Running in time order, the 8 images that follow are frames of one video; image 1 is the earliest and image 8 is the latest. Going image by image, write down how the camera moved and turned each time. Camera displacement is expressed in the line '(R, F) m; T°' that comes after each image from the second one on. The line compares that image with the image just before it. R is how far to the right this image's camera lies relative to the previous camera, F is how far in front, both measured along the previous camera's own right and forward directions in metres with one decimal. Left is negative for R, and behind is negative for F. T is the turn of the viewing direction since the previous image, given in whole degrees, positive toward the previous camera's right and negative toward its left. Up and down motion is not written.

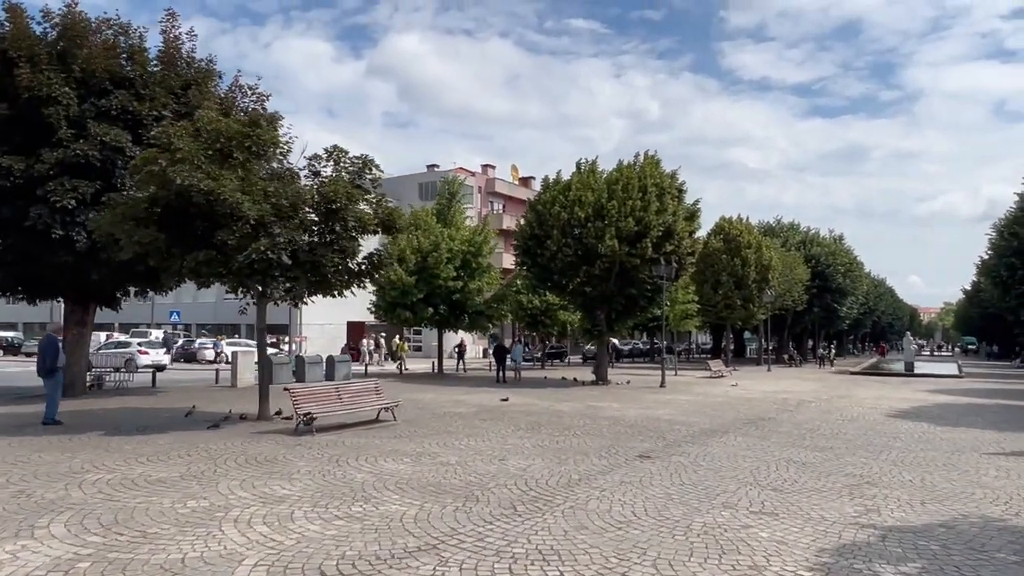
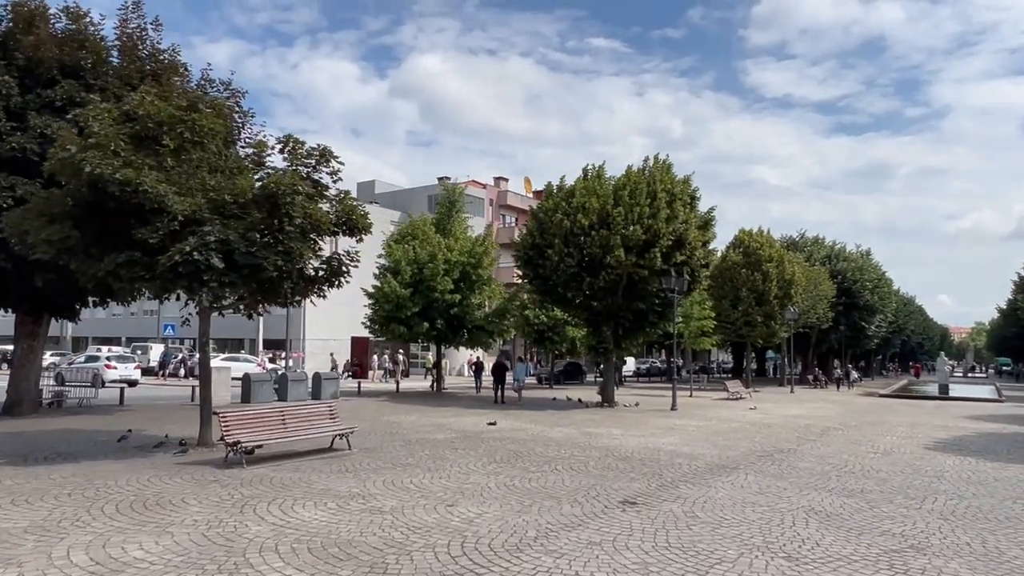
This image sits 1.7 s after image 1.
(+0.9, +2.0) m; -2°
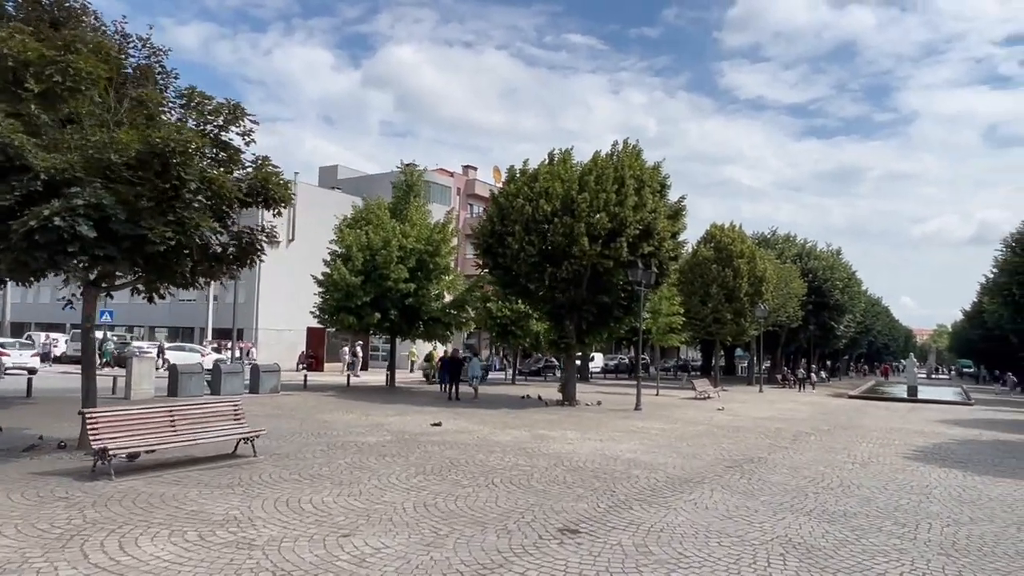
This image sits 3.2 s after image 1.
(+0.6, +1.7) m; +2°
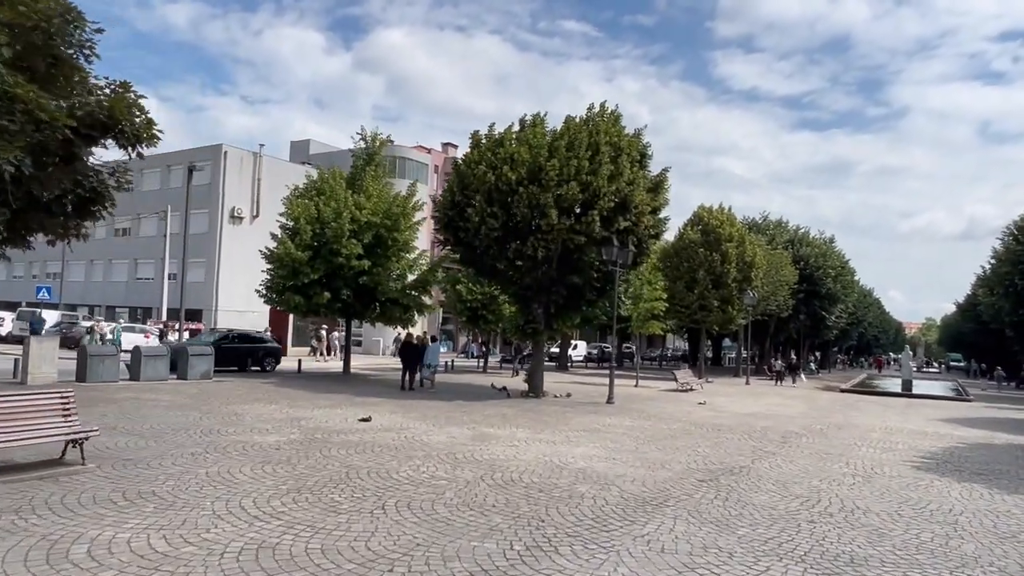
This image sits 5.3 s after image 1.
(+1.0, +2.5) m; +1°
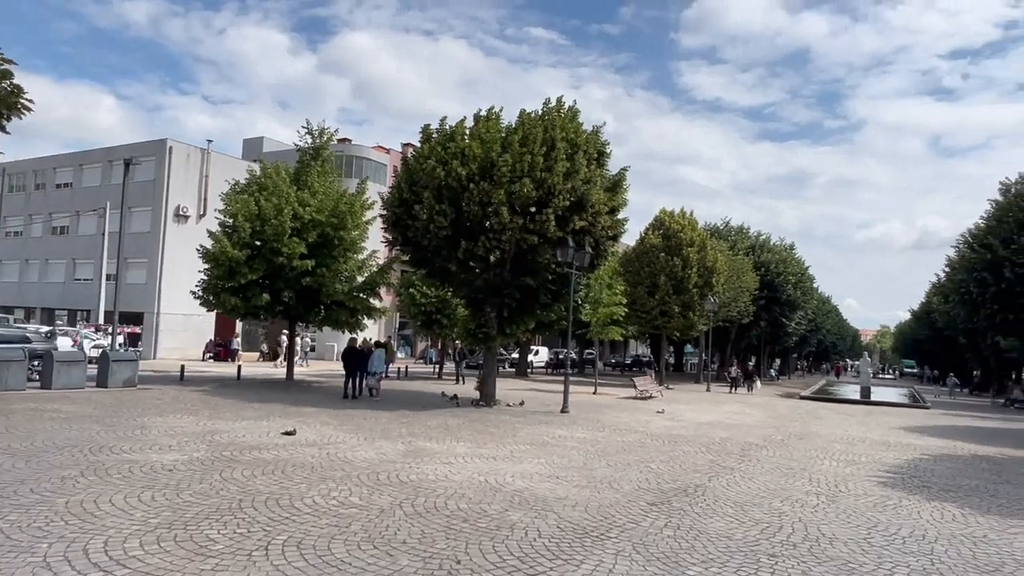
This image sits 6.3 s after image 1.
(+0.5, +1.2) m; +3°
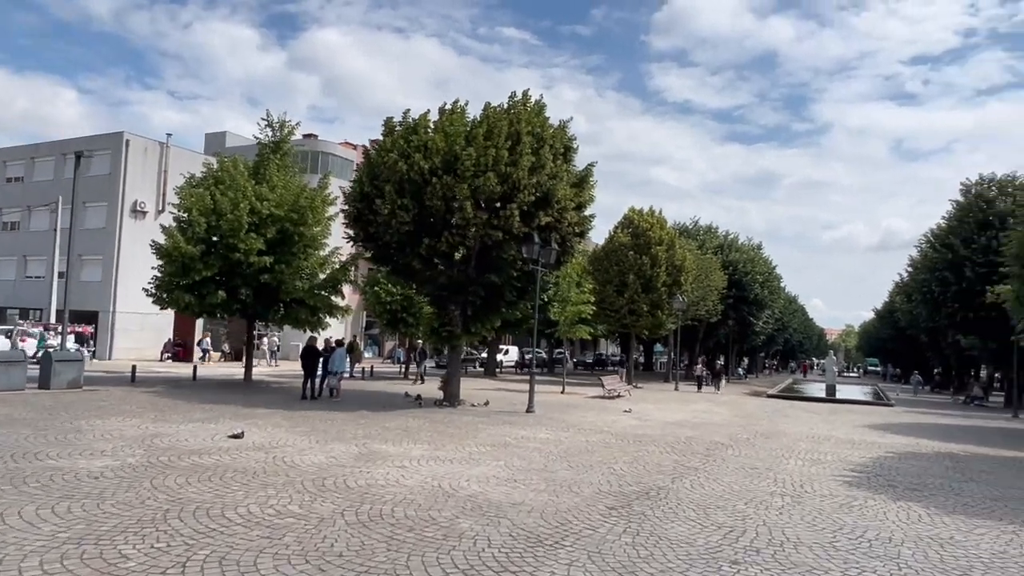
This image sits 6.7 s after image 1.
(+0.2, +0.5) m; +2°
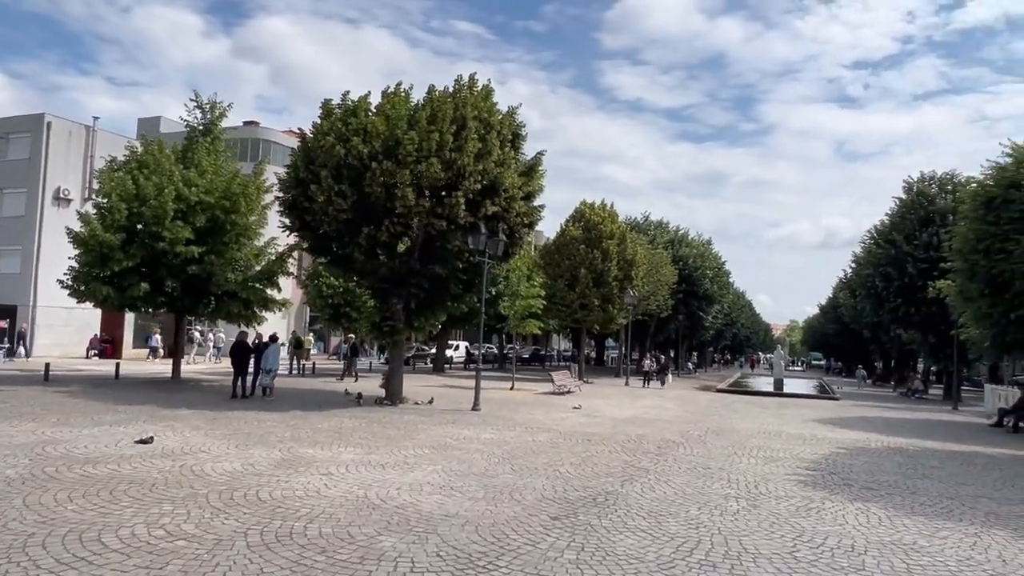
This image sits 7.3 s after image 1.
(+0.2, +0.9) m; +4°
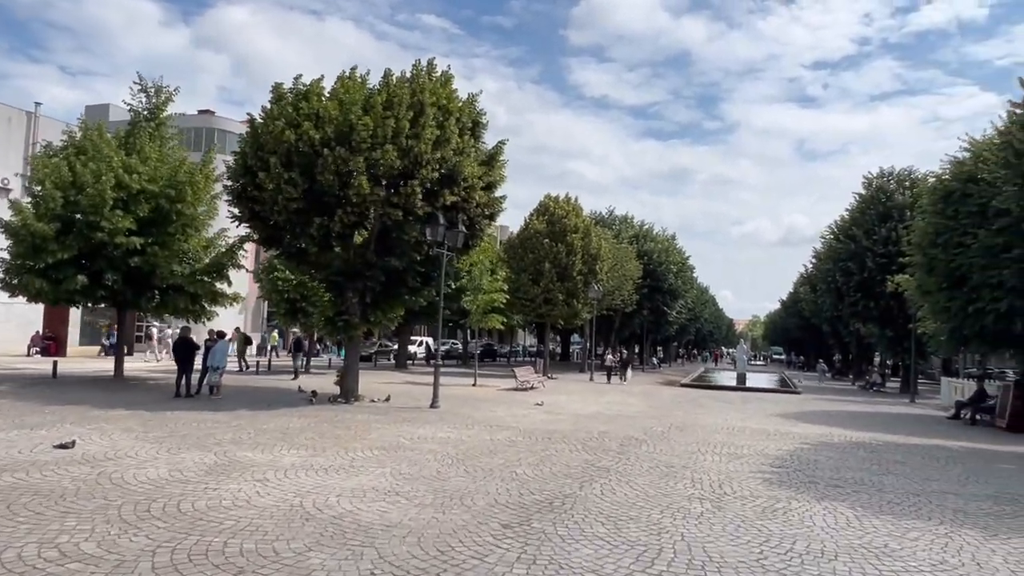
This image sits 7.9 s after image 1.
(+0.2, +0.6) m; +3°
